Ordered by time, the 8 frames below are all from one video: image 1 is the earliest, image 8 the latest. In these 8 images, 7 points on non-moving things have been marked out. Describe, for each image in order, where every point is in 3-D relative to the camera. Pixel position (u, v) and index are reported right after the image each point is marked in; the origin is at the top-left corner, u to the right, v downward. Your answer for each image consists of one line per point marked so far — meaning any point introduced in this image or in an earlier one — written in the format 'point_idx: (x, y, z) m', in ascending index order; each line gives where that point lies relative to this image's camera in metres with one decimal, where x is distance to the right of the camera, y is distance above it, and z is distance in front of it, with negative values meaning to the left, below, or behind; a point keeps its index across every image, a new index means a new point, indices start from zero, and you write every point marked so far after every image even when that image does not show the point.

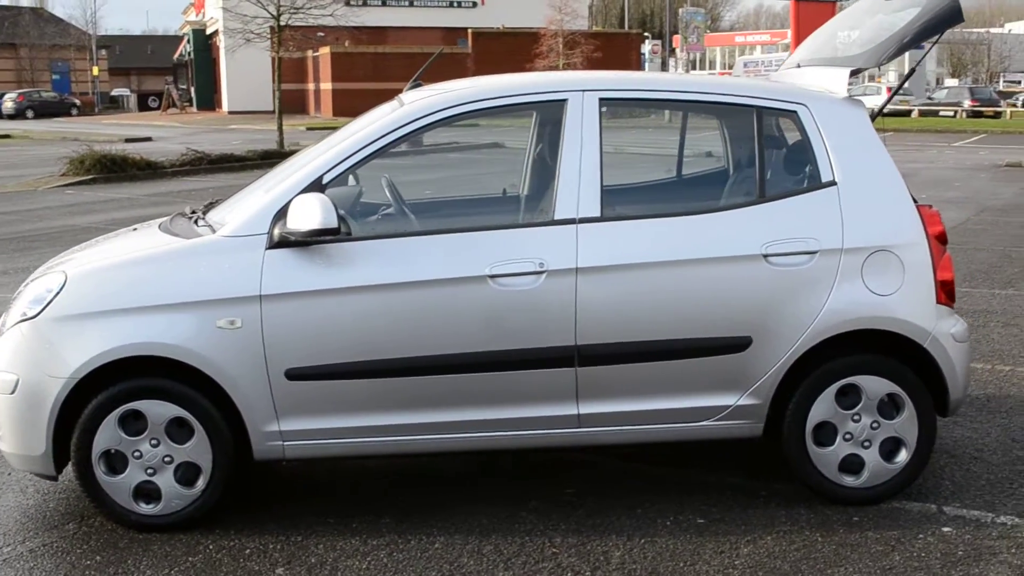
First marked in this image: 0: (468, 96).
0: (-0.2, +0.8, +4.4) m
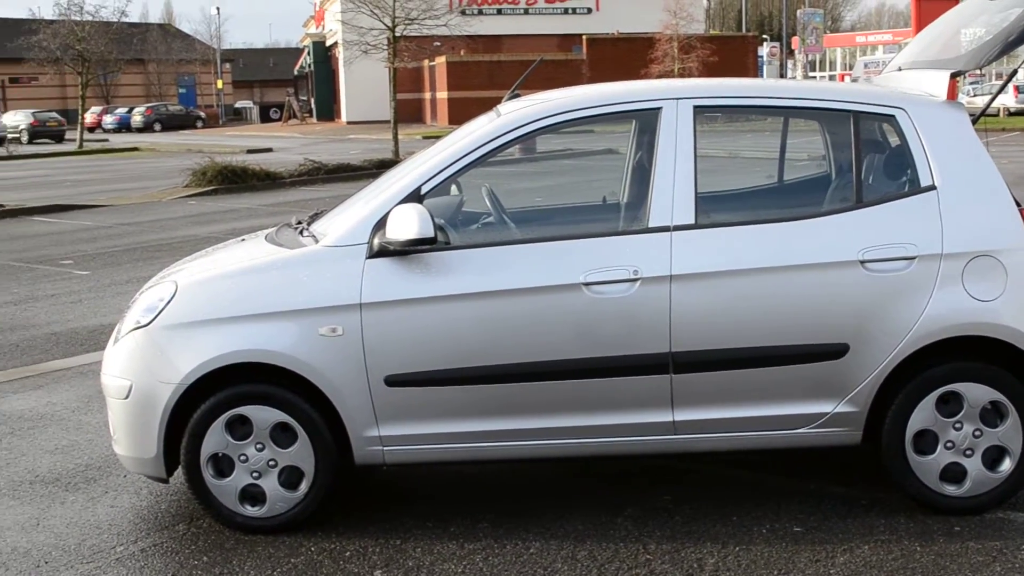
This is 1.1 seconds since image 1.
0: (+0.2, +0.7, +4.4) m
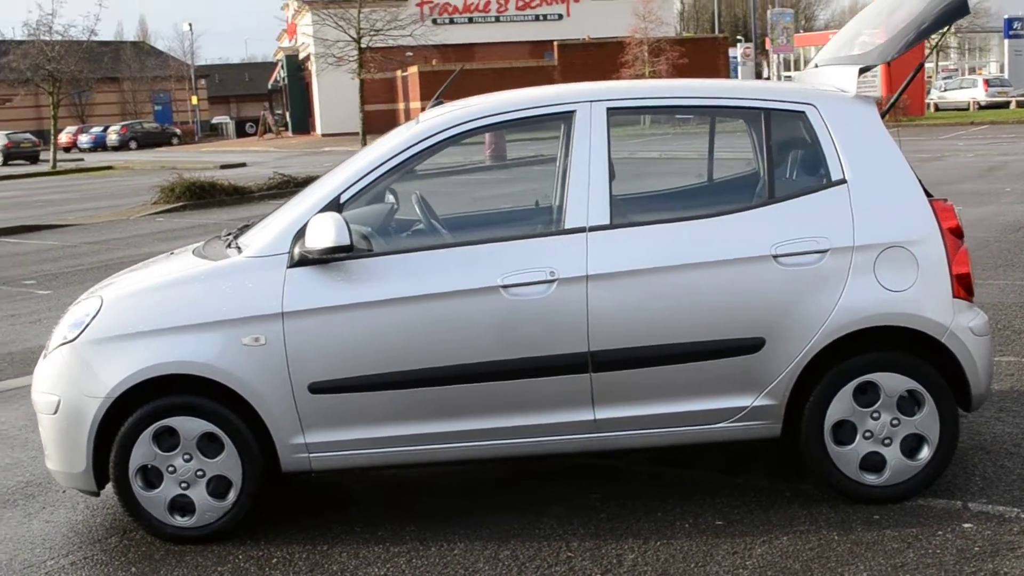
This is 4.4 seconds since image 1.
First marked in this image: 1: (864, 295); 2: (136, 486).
0: (-0.1, +0.7, +4.5) m
1: (+1.4, 0.0, +4.2) m
2: (-1.5, -0.8, +4.3) m
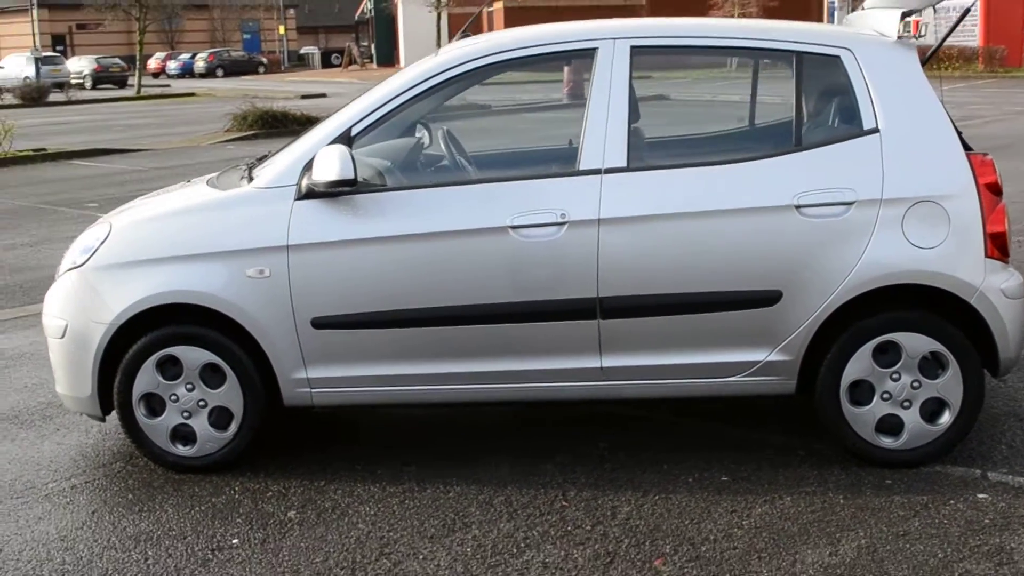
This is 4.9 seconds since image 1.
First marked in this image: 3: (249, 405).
0: (-0.1, +1.0, +4.3) m
1: (+1.4, +0.1, +4.0) m
2: (-1.5, -0.5, +4.4) m
3: (-1.1, -0.5, +4.3) m
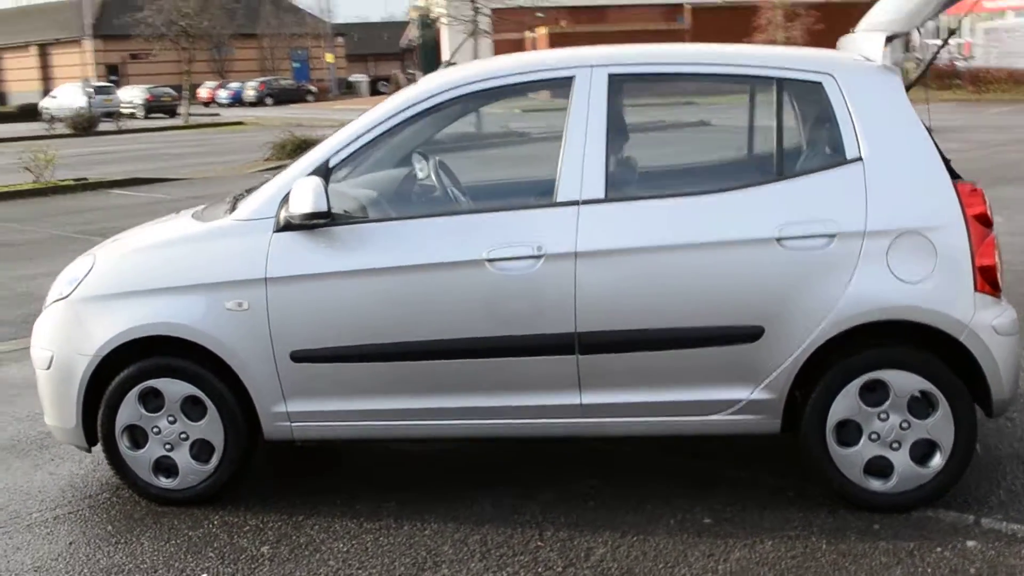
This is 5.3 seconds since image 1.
0: (-0.1, +0.8, +4.3) m
1: (+1.3, 0.0, +3.9) m
2: (-1.6, -0.6, +4.3) m
3: (-1.1, -0.6, +4.3) m
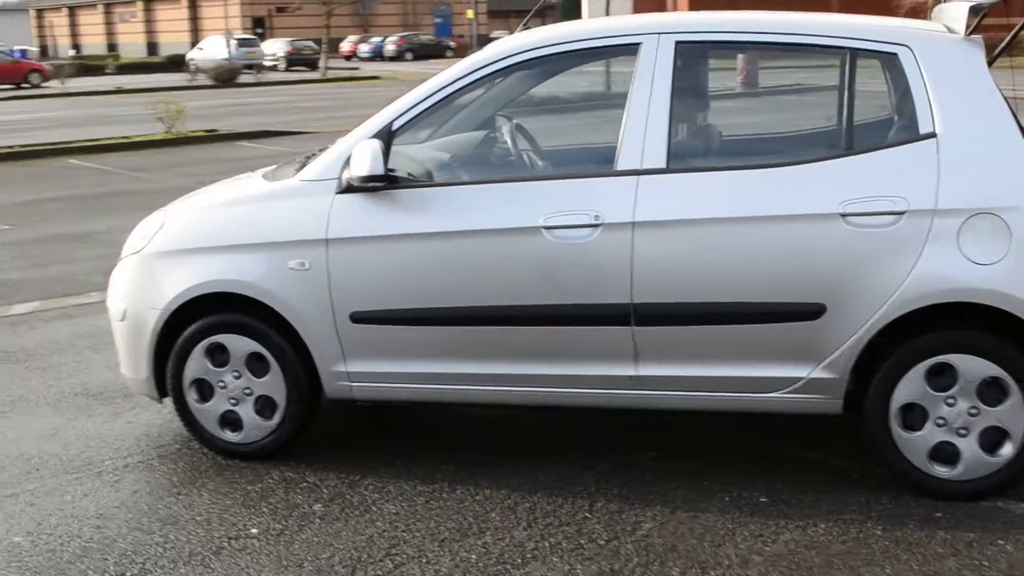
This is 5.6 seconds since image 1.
0: (+0.1, +1.0, +4.2) m
1: (+1.5, +0.1, +3.7) m
2: (-1.3, -0.5, +4.5) m
3: (-0.9, -0.4, +4.4) m
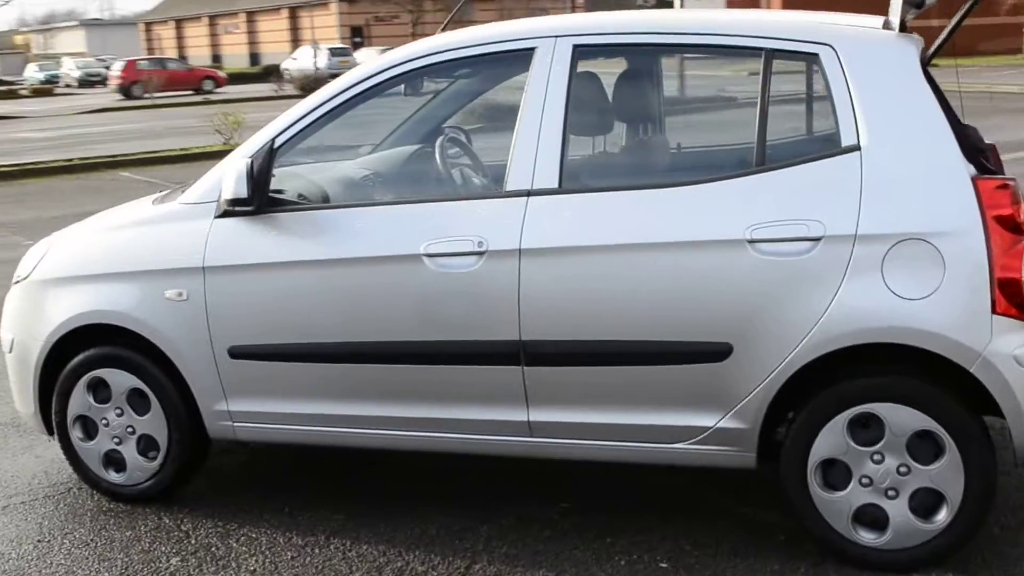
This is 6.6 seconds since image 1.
0: (-0.3, +0.8, +3.8) m
1: (+1.0, 0.0, +3.2) m
2: (-1.7, -0.6, +4.2) m
3: (-1.3, -0.6, +4.1) m
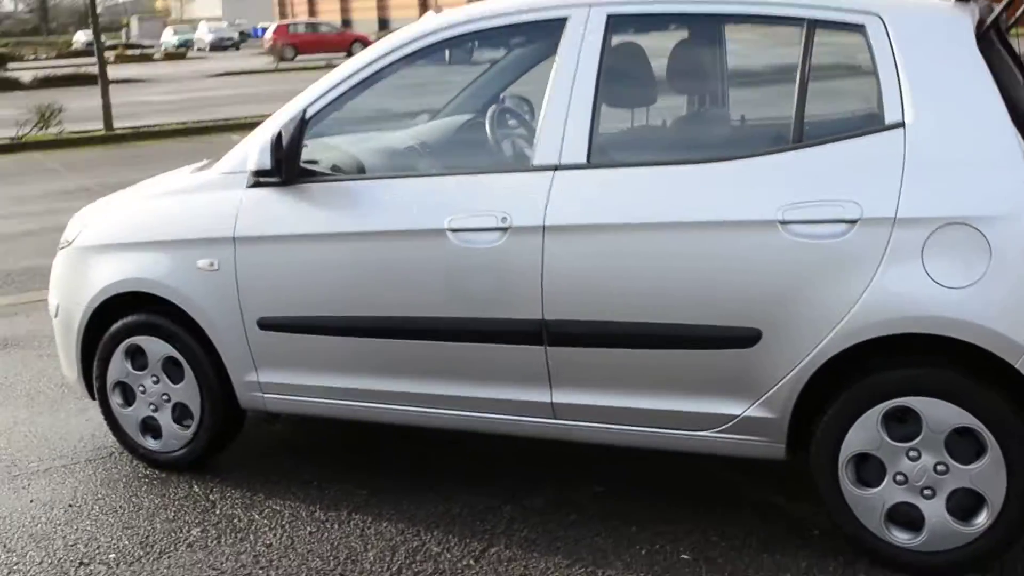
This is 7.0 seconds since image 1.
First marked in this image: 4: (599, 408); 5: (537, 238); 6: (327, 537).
0: (-0.2, +0.9, +3.7) m
1: (+1.1, 0.0, +2.9) m
2: (-1.6, -0.4, +4.2) m
3: (-1.2, -0.4, +4.1) m
4: (+0.3, -0.4, +3.5) m
5: (+0.1, +0.2, +3.4) m
6: (-0.6, -0.8, +3.6) m
